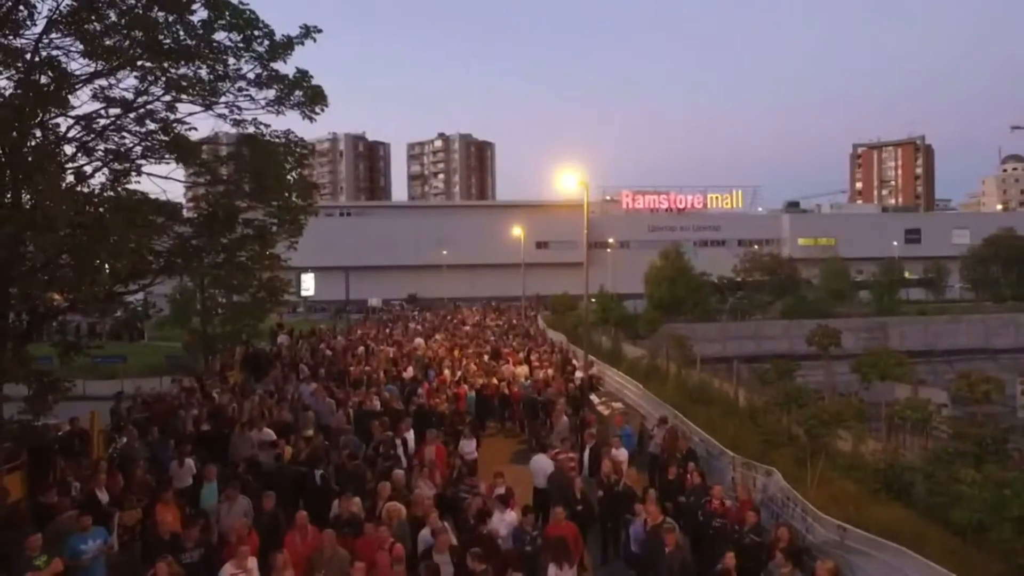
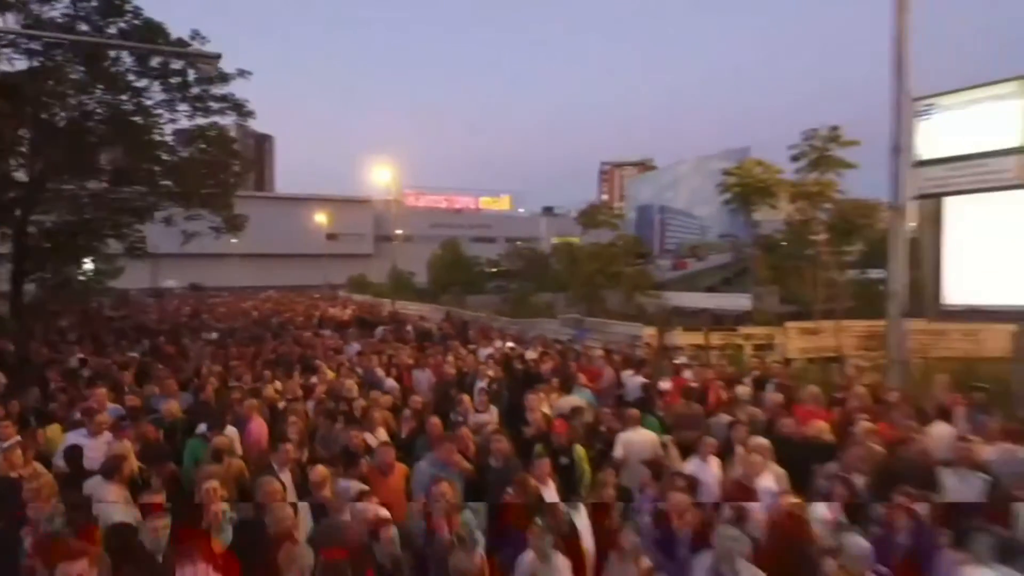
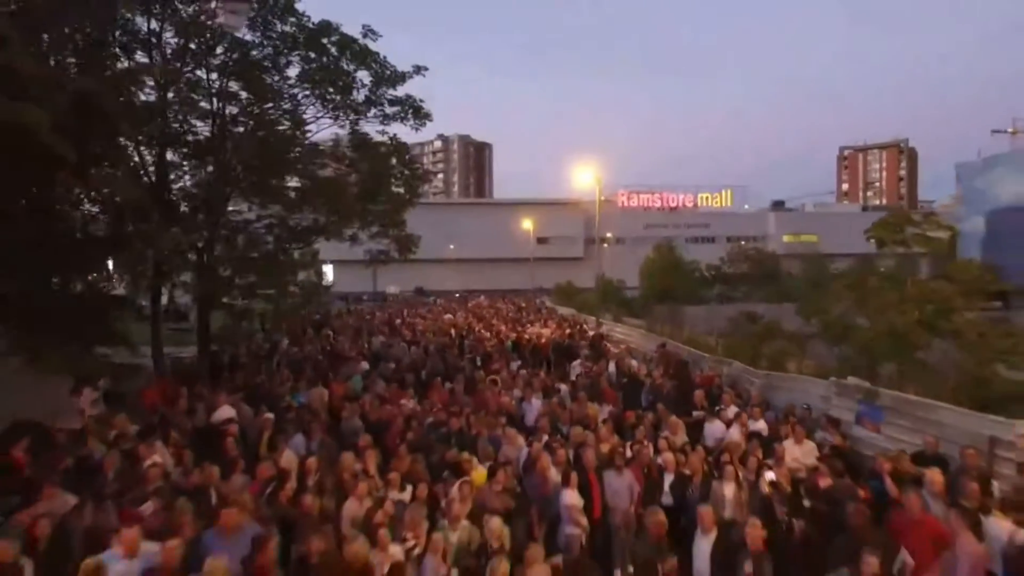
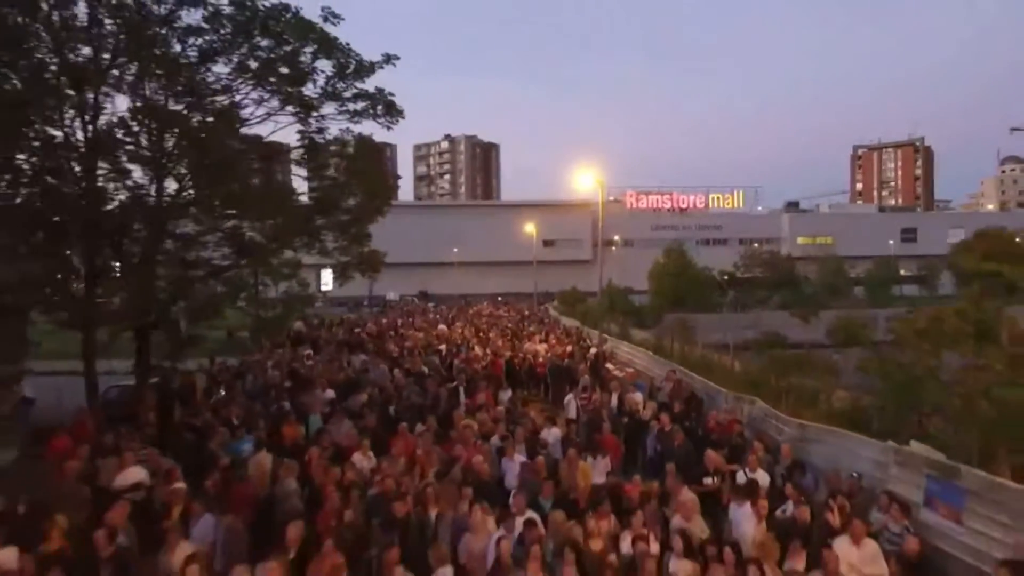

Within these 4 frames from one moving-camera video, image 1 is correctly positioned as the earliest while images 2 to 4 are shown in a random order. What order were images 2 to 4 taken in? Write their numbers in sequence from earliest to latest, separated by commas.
4, 3, 2
